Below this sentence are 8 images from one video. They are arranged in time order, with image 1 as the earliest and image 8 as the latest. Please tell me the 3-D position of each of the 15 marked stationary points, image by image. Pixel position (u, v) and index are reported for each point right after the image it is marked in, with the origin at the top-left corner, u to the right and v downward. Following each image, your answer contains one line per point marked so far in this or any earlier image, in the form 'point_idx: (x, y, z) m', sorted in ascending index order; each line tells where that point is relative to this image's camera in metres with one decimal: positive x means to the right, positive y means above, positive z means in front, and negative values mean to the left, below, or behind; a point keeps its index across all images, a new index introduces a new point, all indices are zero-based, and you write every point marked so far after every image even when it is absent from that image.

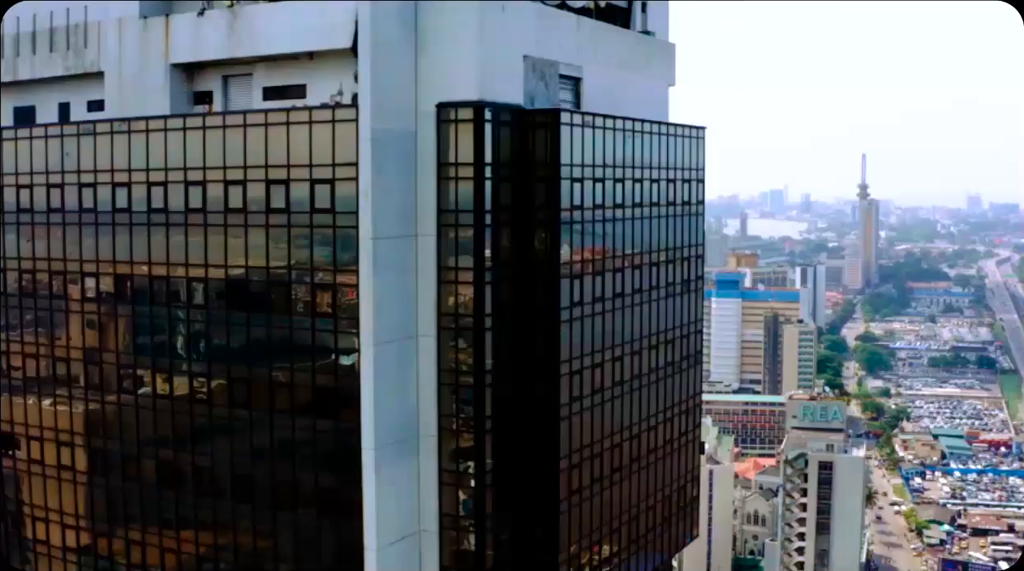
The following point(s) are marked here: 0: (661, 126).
0: (+2.7, +3.0, +19.4) m
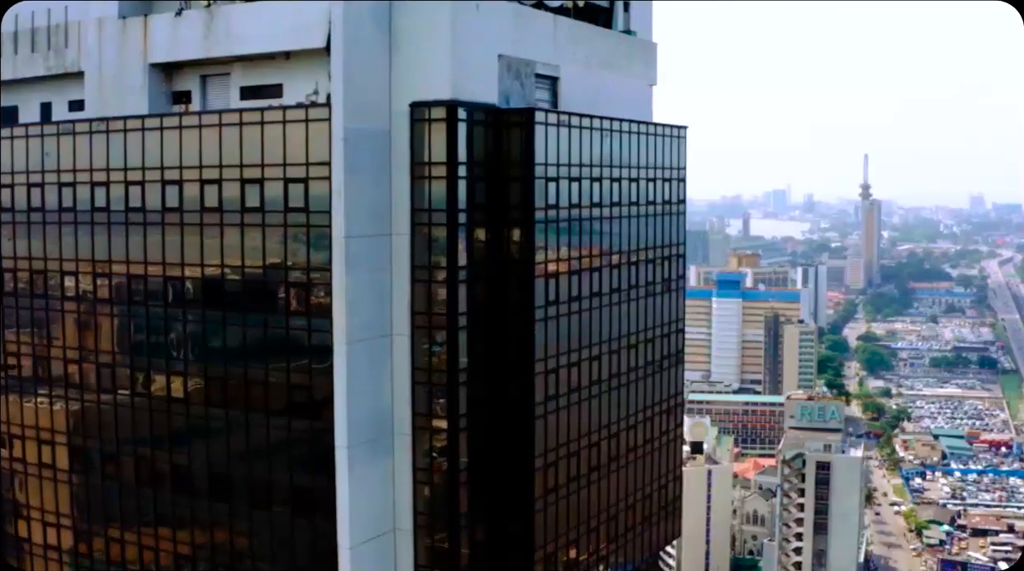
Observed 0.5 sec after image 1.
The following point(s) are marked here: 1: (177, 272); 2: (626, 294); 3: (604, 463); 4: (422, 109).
0: (+2.4, +3.0, +19.5) m
1: (-5.5, +0.2, +16.9) m
2: (+2.0, -0.1, +18.9) m
3: (+1.6, -3.1, +18.0) m
4: (-1.3, +2.5, +14.7) m
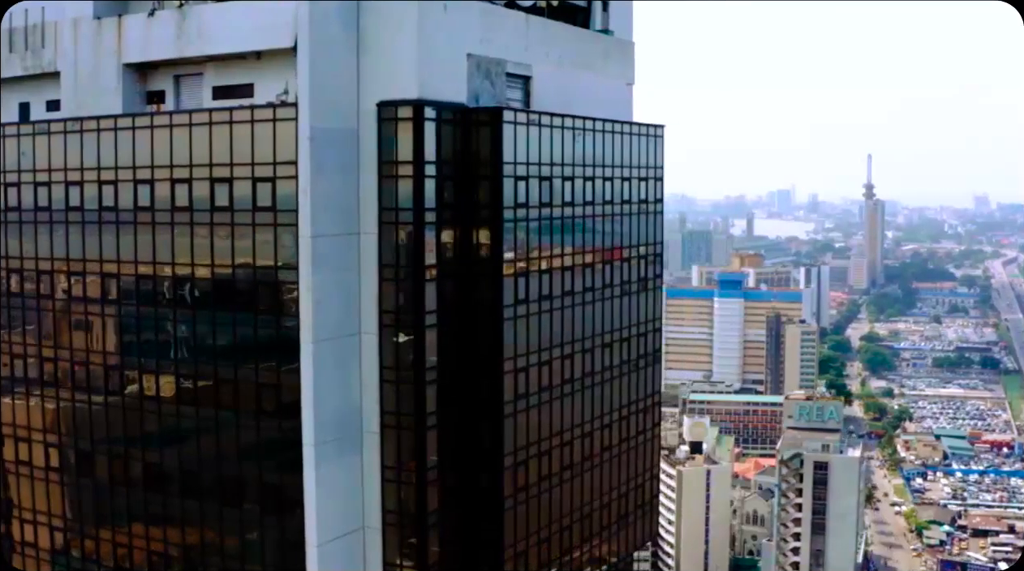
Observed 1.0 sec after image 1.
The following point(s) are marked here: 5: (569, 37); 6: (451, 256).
0: (+1.9, +3.0, +19.5) m
1: (-5.9, +0.2, +17.0) m
2: (+1.6, -0.1, +18.9) m
3: (+1.1, -3.0, +18.0) m
4: (-1.7, +2.5, +14.7) m
5: (+1.0, +4.4, +18.3) m
6: (-0.9, +0.4, +15.4) m
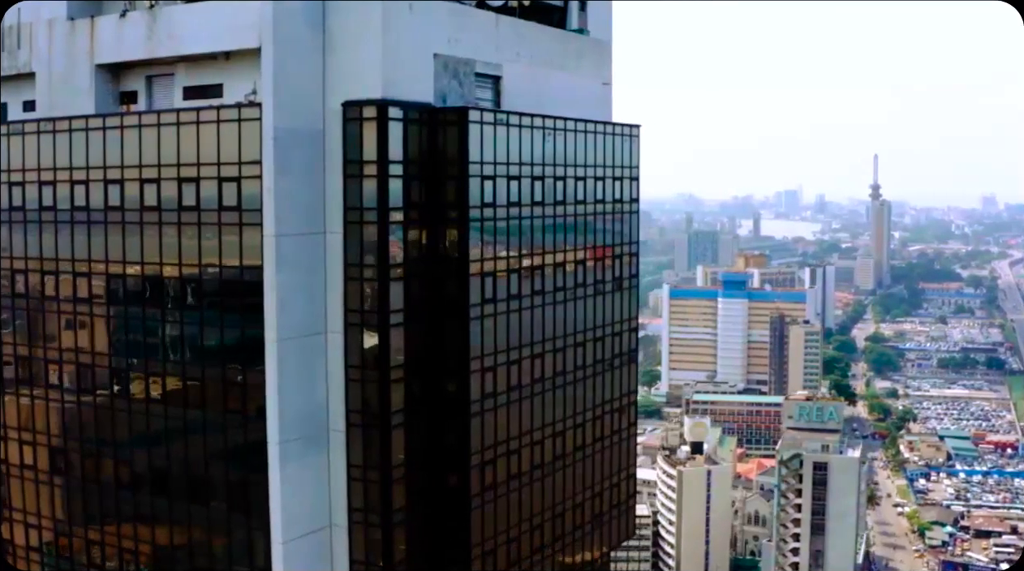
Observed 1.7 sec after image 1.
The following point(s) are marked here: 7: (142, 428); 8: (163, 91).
0: (+1.5, +3.0, +19.5) m
1: (-6.4, +0.3, +17.0) m
2: (+1.1, -0.1, +18.9) m
3: (+0.6, -3.0, +18.0) m
4: (-2.2, +2.5, +14.8) m
5: (+0.5, +4.4, +18.3) m
6: (-1.4, +0.4, +15.4) m
7: (-6.1, -2.3, +17.0) m
8: (-5.7, +3.2, +17.1) m
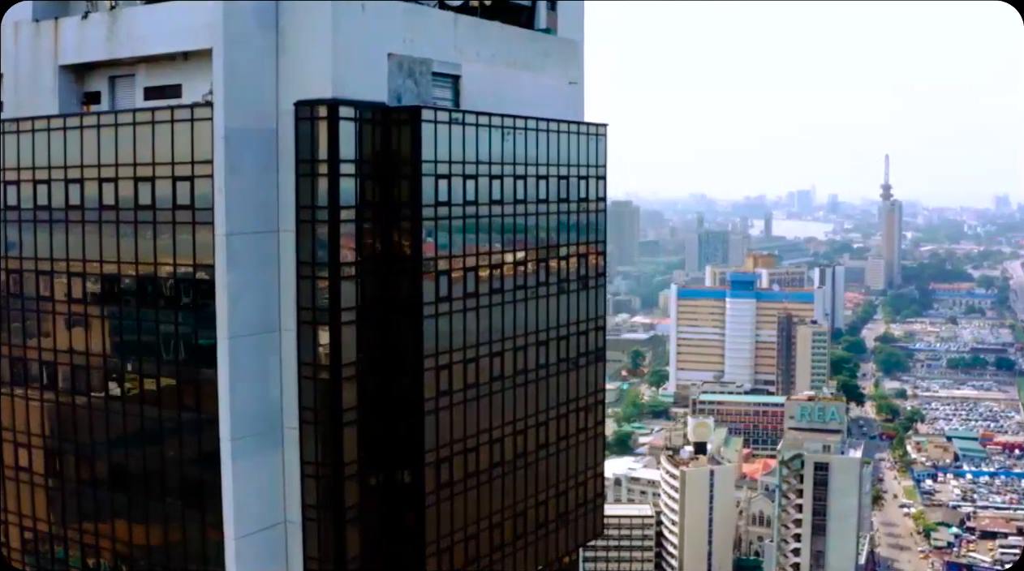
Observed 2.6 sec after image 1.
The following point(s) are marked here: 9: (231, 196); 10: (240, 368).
0: (+0.8, +3.0, +19.5) m
1: (-7.1, +0.3, +17.2) m
2: (+0.4, -0.1, +19.0) m
3: (0.0, -3.0, +18.1) m
4: (-2.9, +2.5, +14.8) m
5: (-0.1, +4.4, +18.4) m
6: (-2.1, +0.5, +15.5) m
7: (-6.7, -2.3, +17.1) m
8: (-6.4, +3.2, +17.2) m
9: (-3.9, +1.2, +14.6) m
10: (-3.9, -1.2, +14.9) m
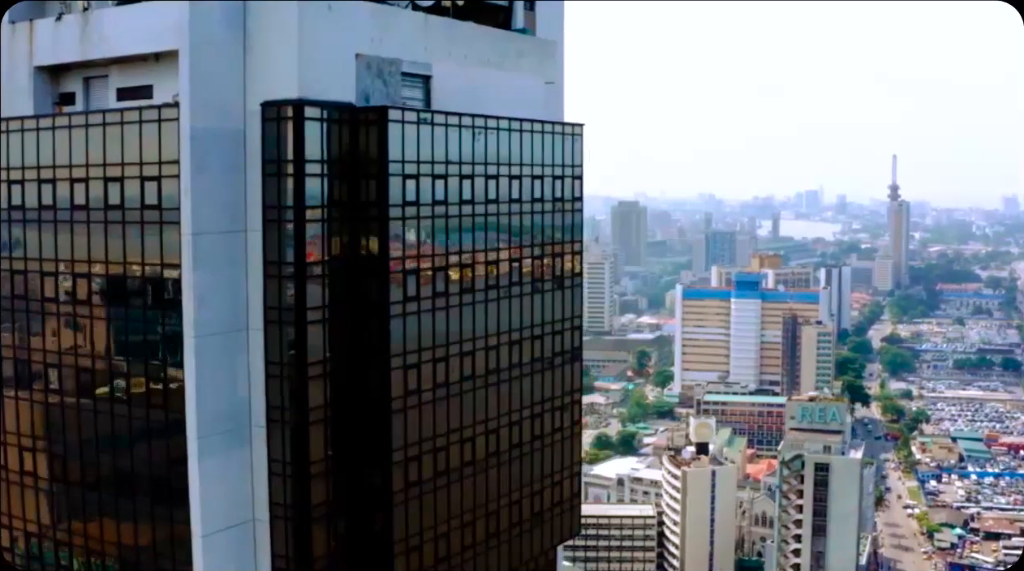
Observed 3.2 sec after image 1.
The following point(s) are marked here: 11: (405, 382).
0: (+0.3, +3.0, +19.6) m
1: (-7.6, +0.3, +17.3) m
2: (0.0, -0.1, +19.0) m
3: (-0.5, -3.0, +18.1) m
4: (-3.4, +2.5, +14.9) m
5: (-0.6, +4.4, +18.5) m
6: (-2.6, +0.5, +15.6) m
7: (-7.2, -2.3, +17.2) m
8: (-6.9, +3.2, +17.3) m
9: (-4.4, +1.3, +14.7) m
10: (-4.4, -1.2, +15.0) m
11: (-1.6, -1.5, +16.4) m
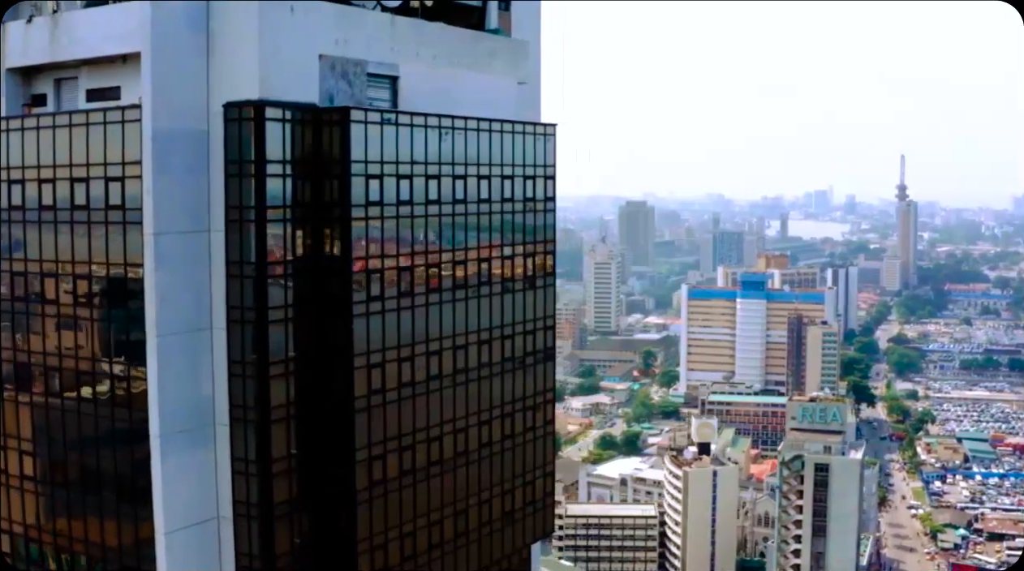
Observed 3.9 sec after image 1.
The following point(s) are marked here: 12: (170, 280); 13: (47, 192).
0: (-0.2, +3.0, +19.7) m
1: (-8.1, +0.3, +17.4) m
2: (-0.6, -0.1, +19.1) m
3: (-1.1, -3.0, +18.2) m
4: (-4.0, +2.5, +15.0) m
5: (-1.1, +4.4, +18.5) m
6: (-3.1, +0.5, +15.7) m
7: (-7.8, -2.3, +17.4) m
8: (-7.4, +3.2, +17.5) m
9: (-5.0, +1.3, +14.8) m
10: (-4.9, -1.2, +15.1) m
11: (-2.2, -1.5, +16.5) m
12: (-4.9, +0.1, +15.0) m
13: (-7.4, +1.5, +16.7) m
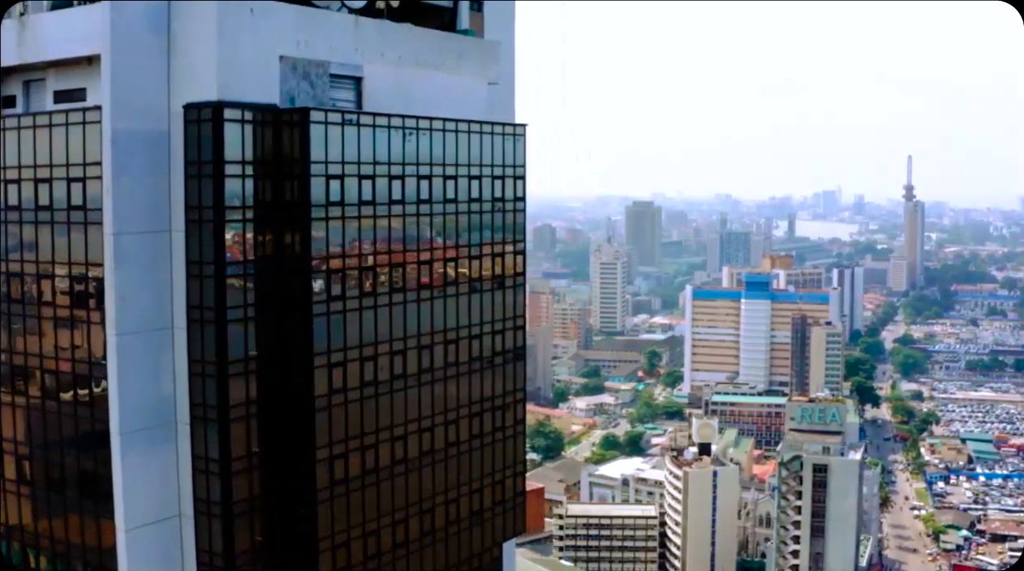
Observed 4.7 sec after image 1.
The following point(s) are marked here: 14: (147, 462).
0: (-0.8, +3.0, +19.8) m
1: (-8.7, +0.3, +17.6) m
2: (-1.2, -0.1, +19.2) m
3: (-1.7, -3.0, +18.3) m
4: (-4.6, +2.6, +15.2) m
5: (-1.7, +4.4, +18.6) m
6: (-3.8, +0.5, +15.8) m
7: (-8.4, -2.3, +17.5) m
8: (-8.0, +3.2, +17.6) m
9: (-5.6, +1.3, +14.9) m
10: (-5.5, -1.2, +15.2) m
11: (-2.8, -1.5, +16.6) m
12: (-5.5, +0.1, +15.2) m
13: (-8.0, +1.5, +16.9) m
14: (-5.4, -2.6, +15.5) m
